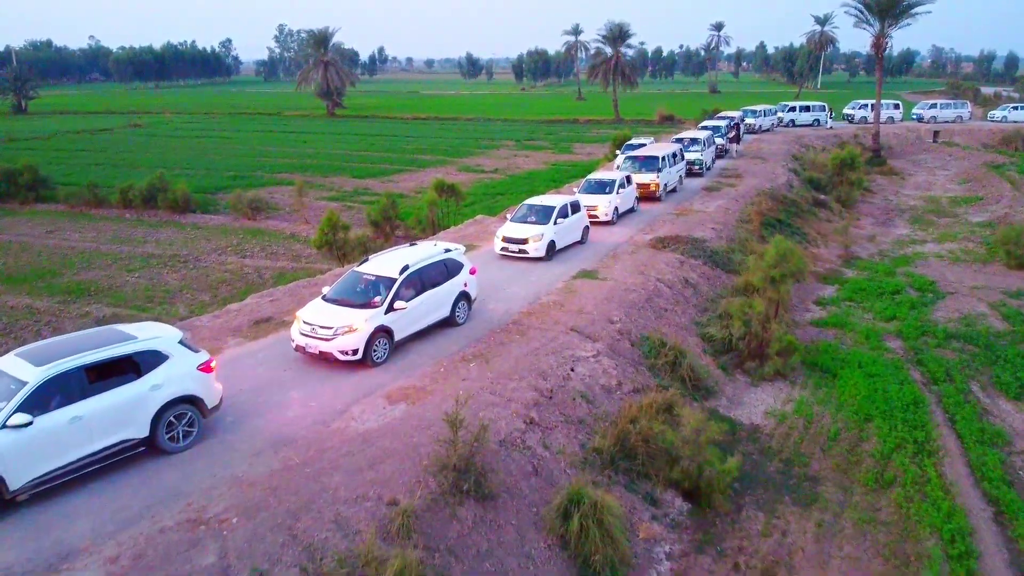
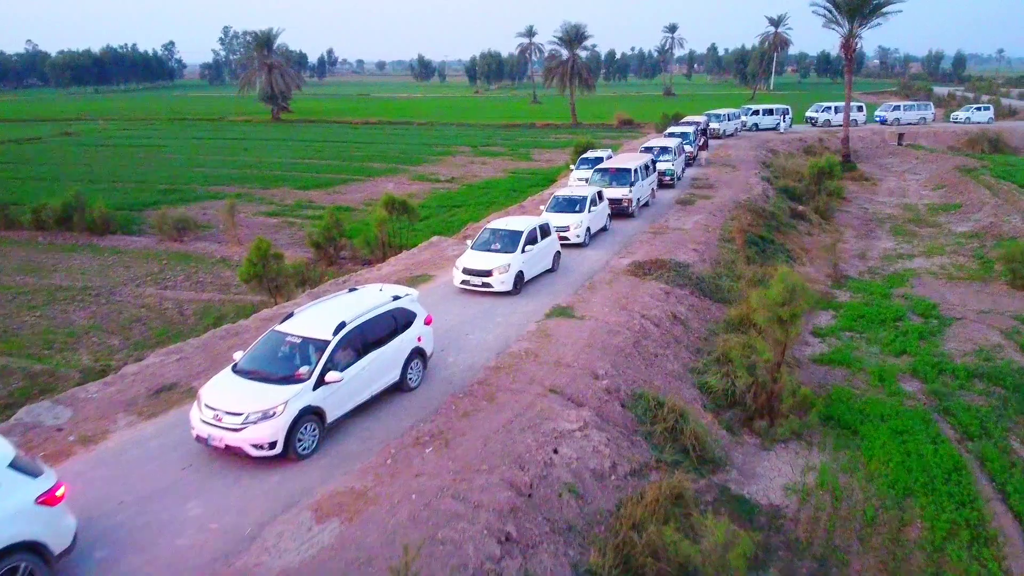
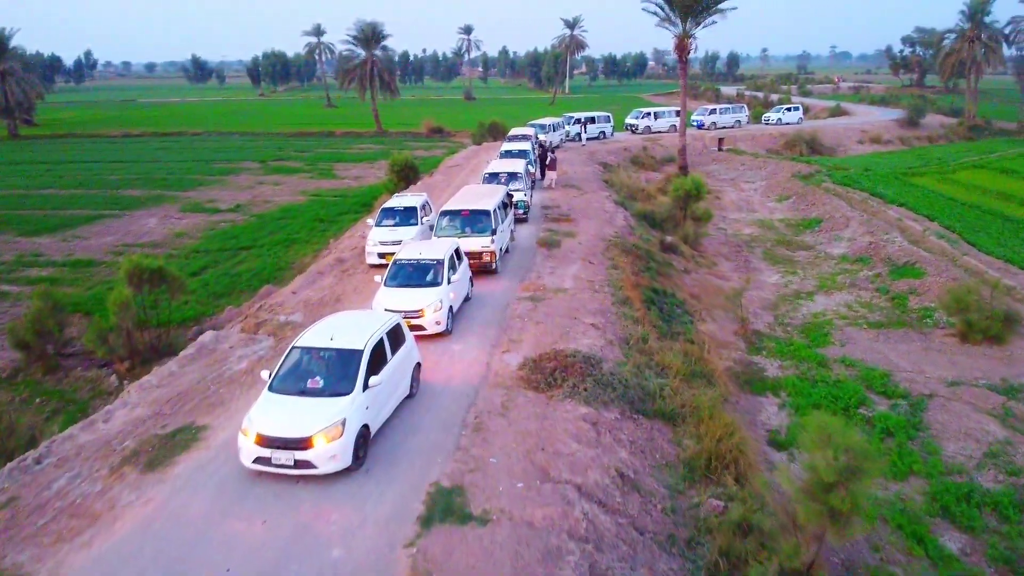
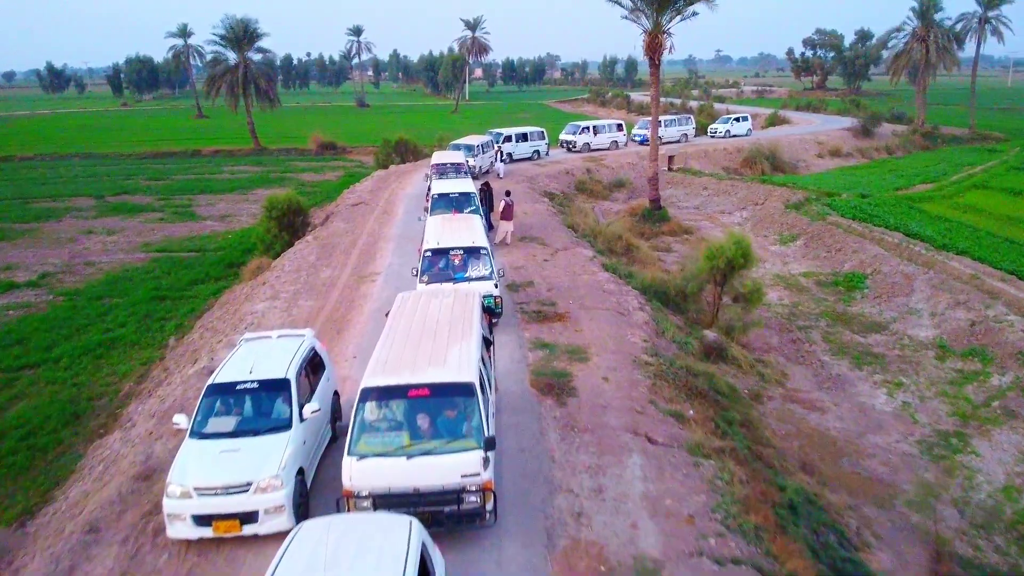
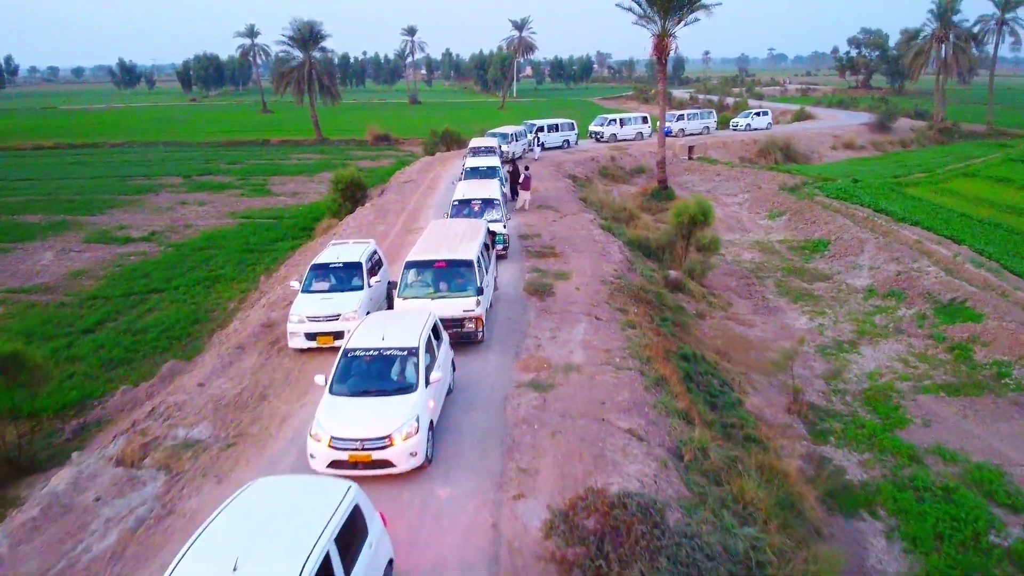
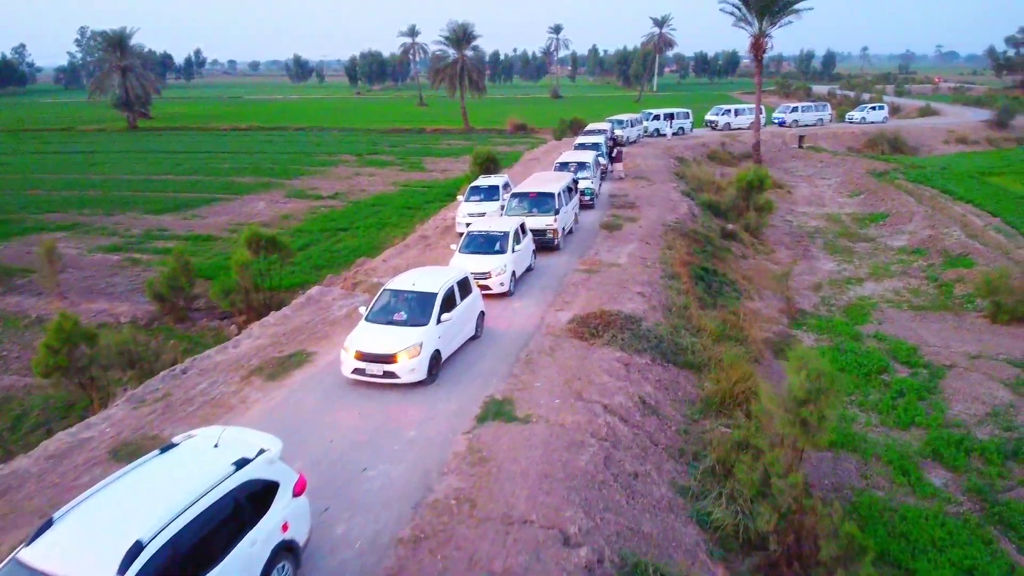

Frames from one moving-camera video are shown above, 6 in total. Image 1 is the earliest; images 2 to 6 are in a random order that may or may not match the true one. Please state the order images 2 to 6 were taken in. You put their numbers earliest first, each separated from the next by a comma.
2, 6, 3, 5, 4
